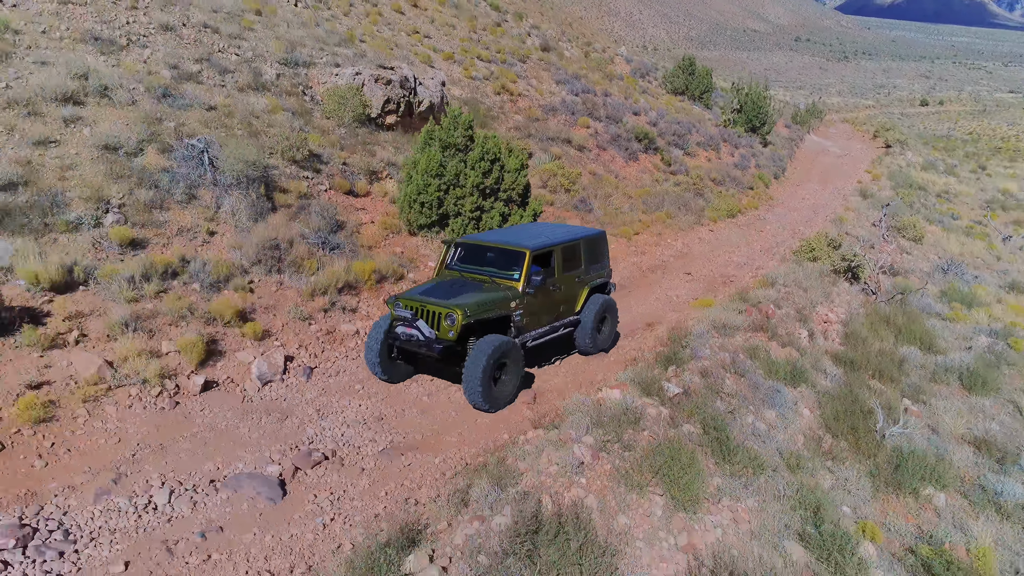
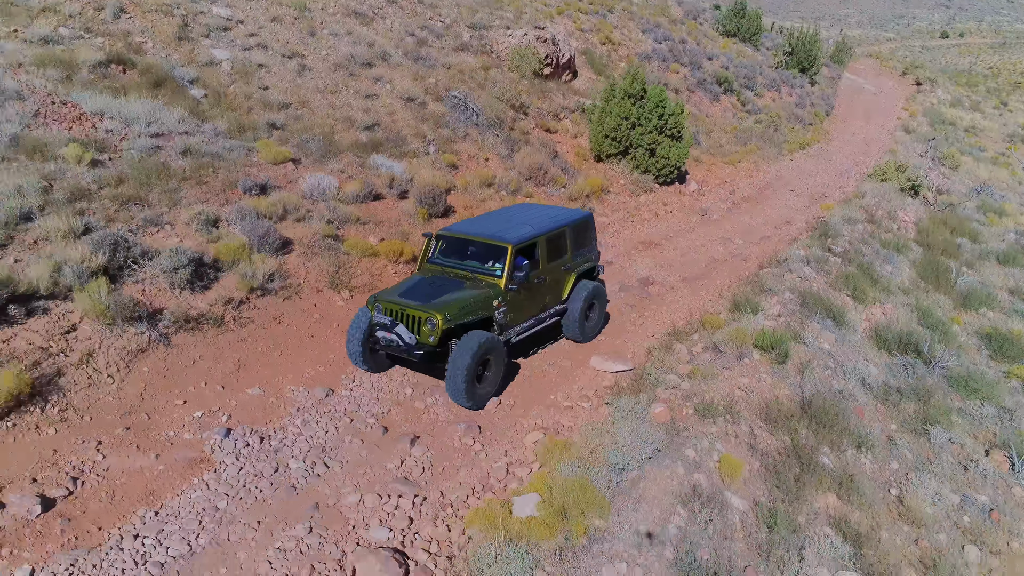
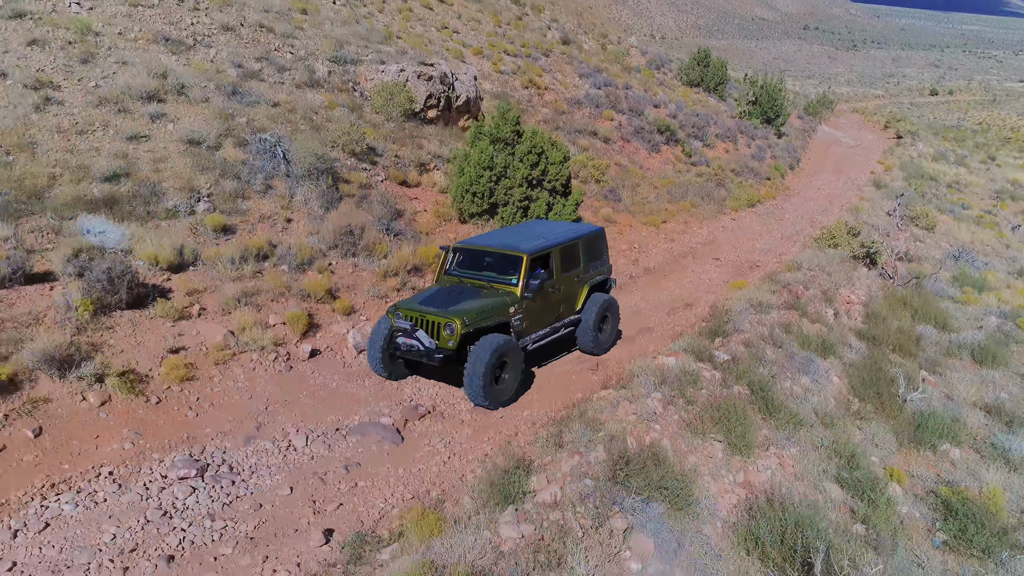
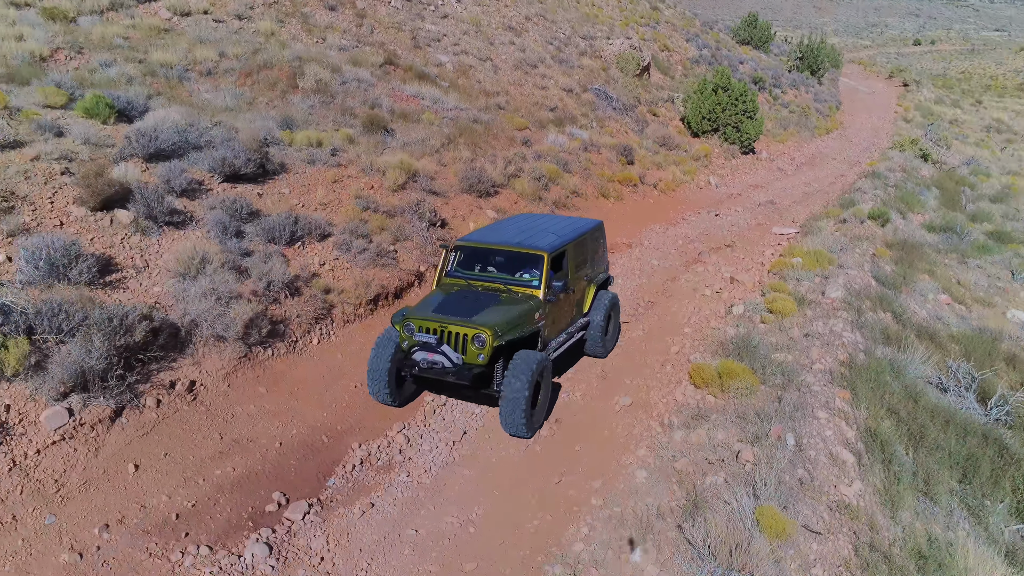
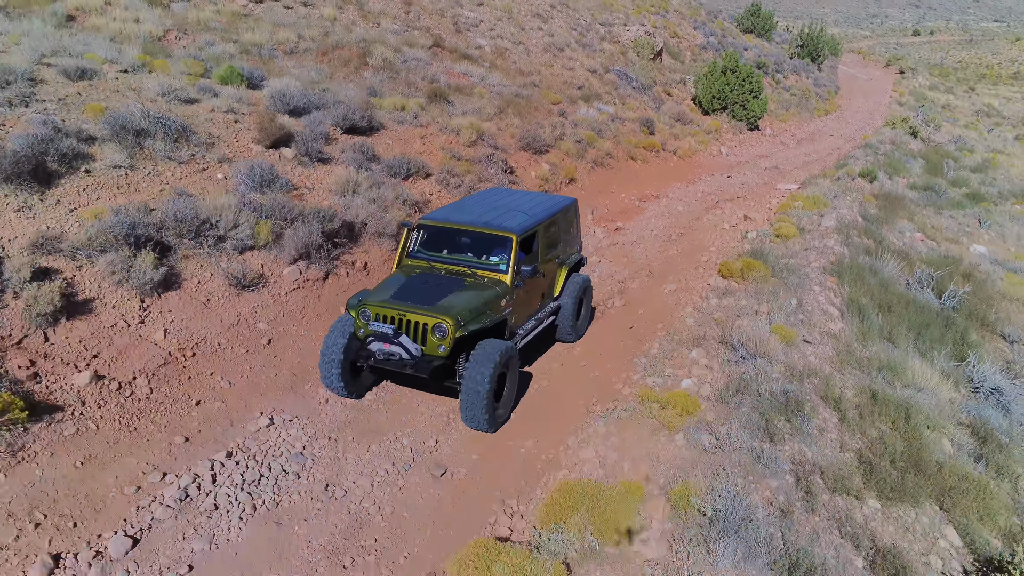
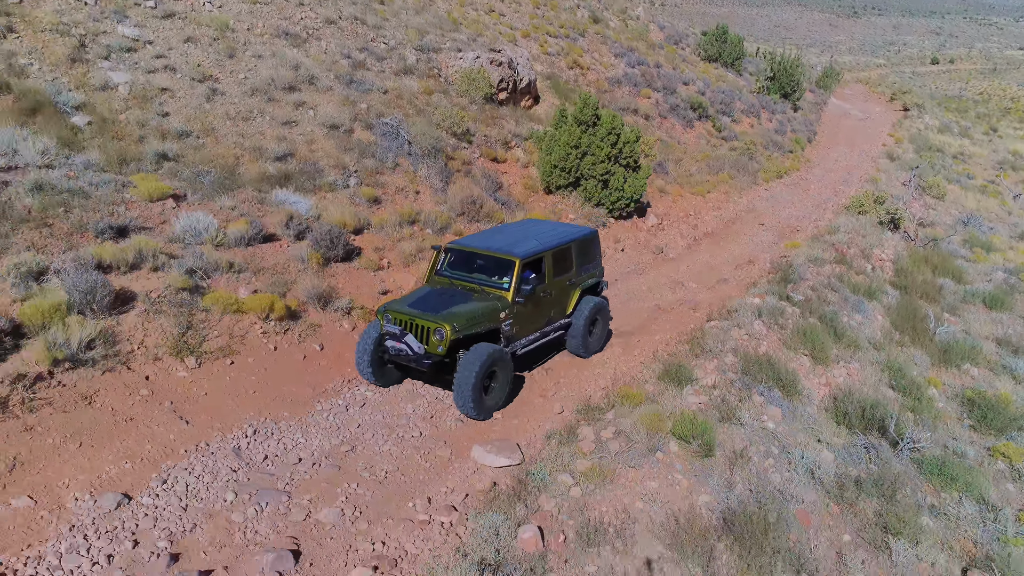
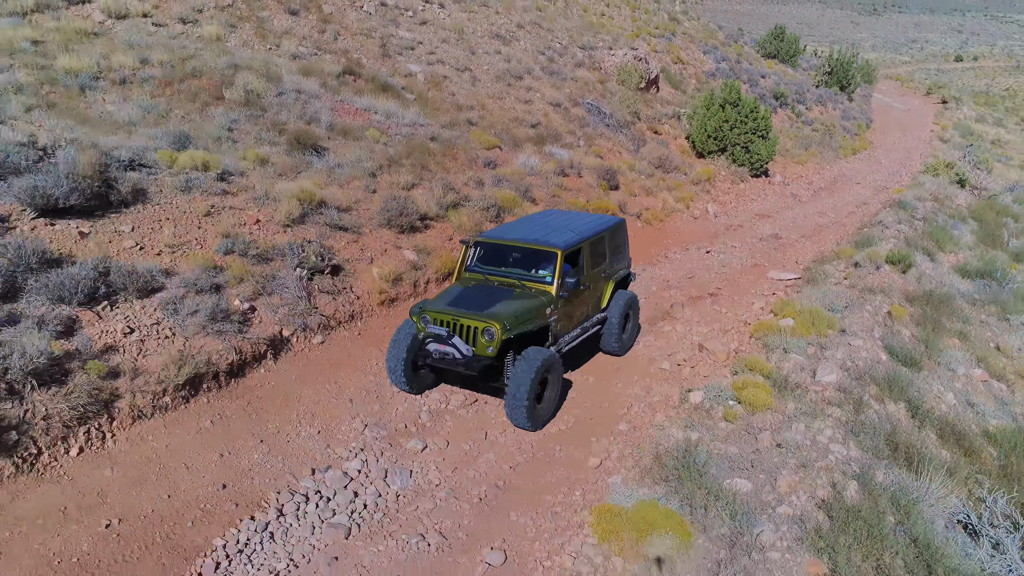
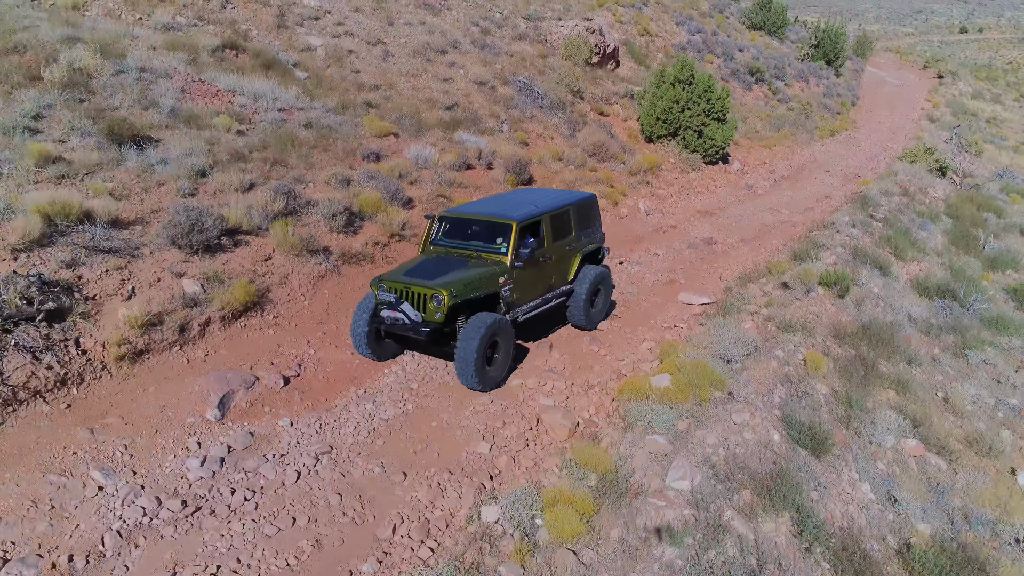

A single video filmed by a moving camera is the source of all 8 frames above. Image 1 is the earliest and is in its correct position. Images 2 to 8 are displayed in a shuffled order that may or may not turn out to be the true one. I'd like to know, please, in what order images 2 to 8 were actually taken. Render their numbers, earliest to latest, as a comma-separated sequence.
3, 6, 2, 8, 7, 4, 5
